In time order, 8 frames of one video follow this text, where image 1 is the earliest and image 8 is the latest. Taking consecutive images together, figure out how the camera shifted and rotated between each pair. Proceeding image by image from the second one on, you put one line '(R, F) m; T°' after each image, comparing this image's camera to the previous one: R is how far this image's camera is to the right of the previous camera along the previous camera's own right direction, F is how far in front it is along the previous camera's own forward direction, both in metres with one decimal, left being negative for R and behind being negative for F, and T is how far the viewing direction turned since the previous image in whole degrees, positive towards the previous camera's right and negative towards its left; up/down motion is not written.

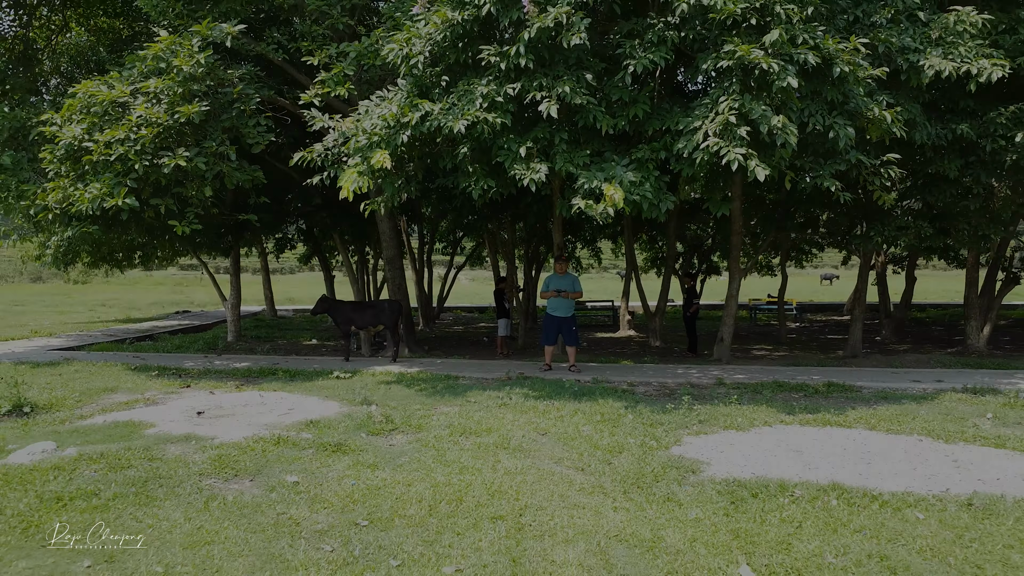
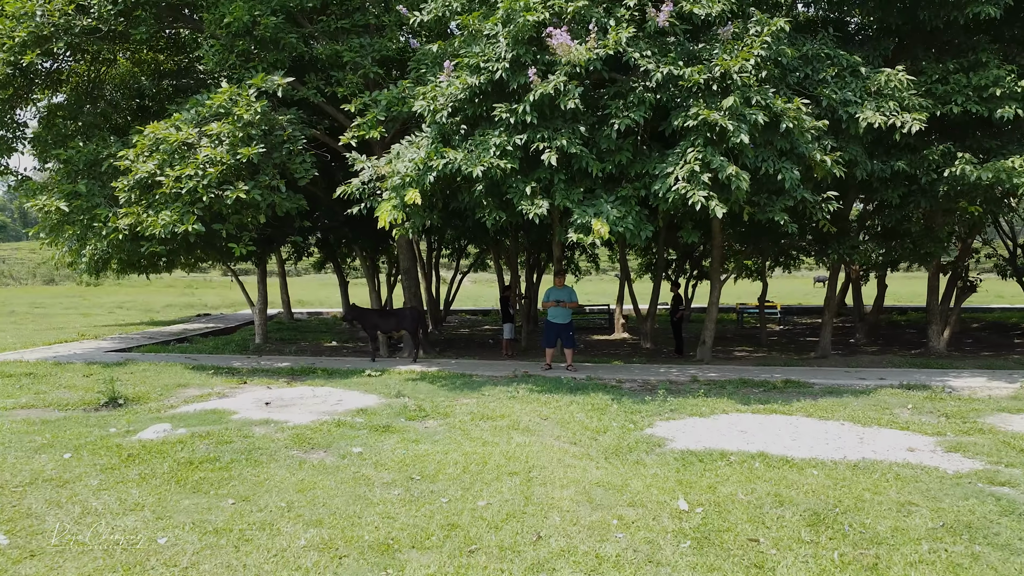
(-0.1, -1.1) m; 0°
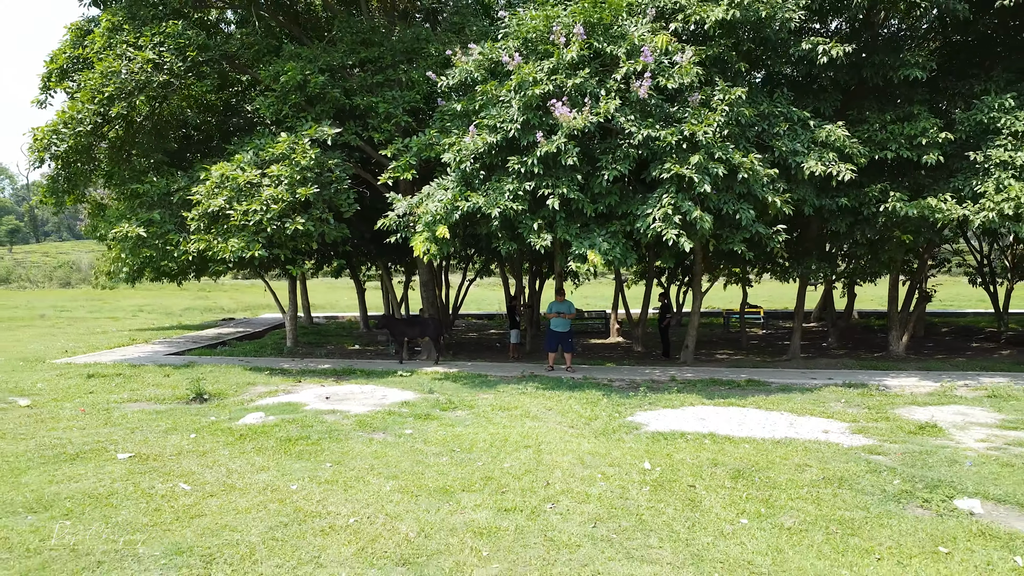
(-0.1, -1.5) m; 0°
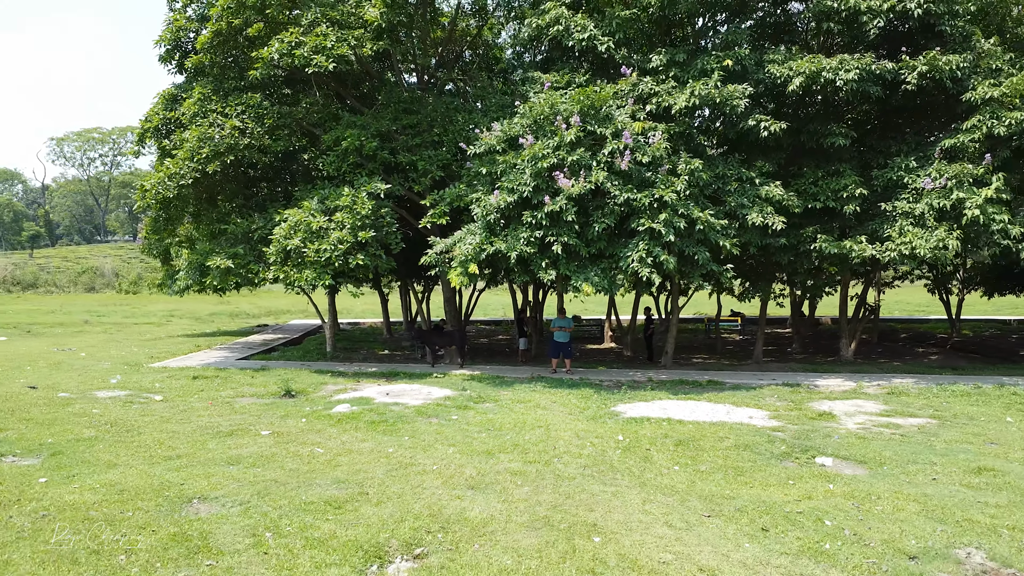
(-0.2, -2.5) m; 0°
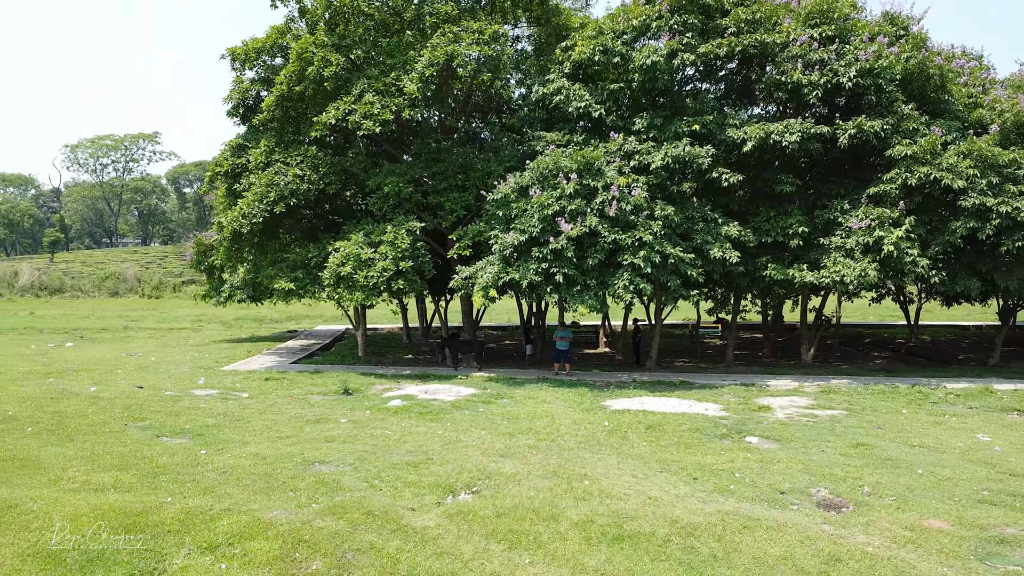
(-0.2, -2.7) m; 0°
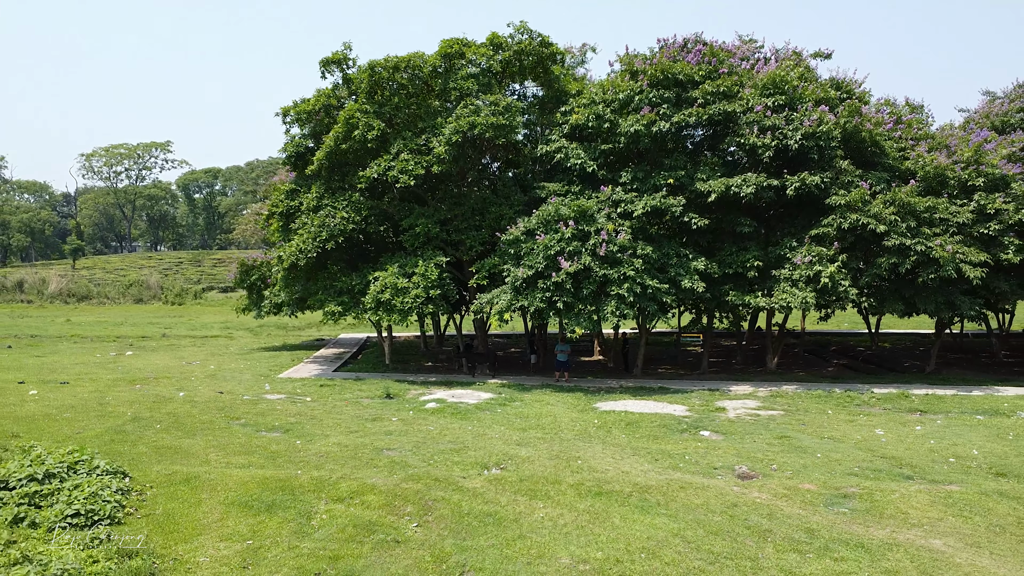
(-0.2, -3.1) m; 0°
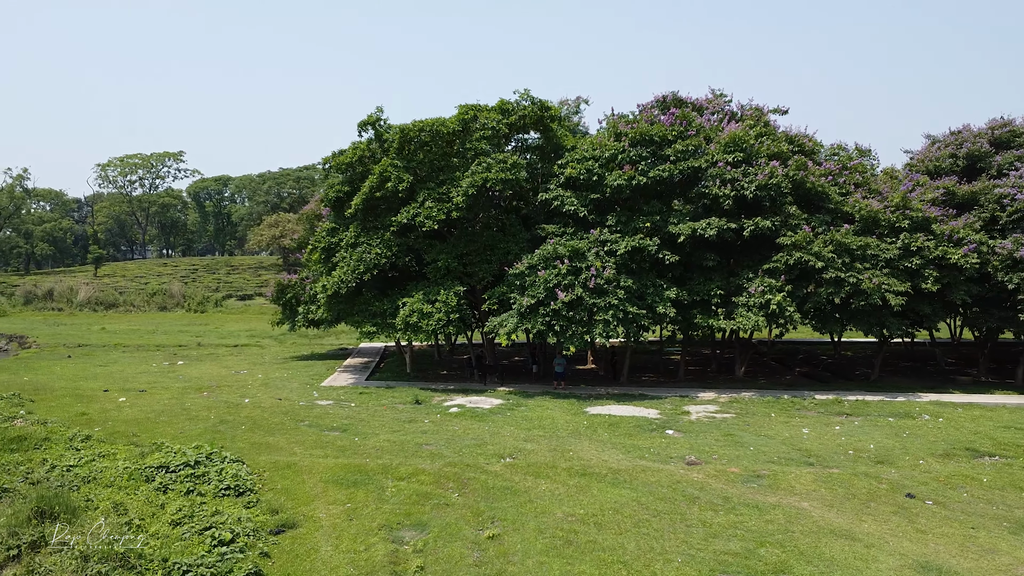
(-0.2, -3.6) m; 0°
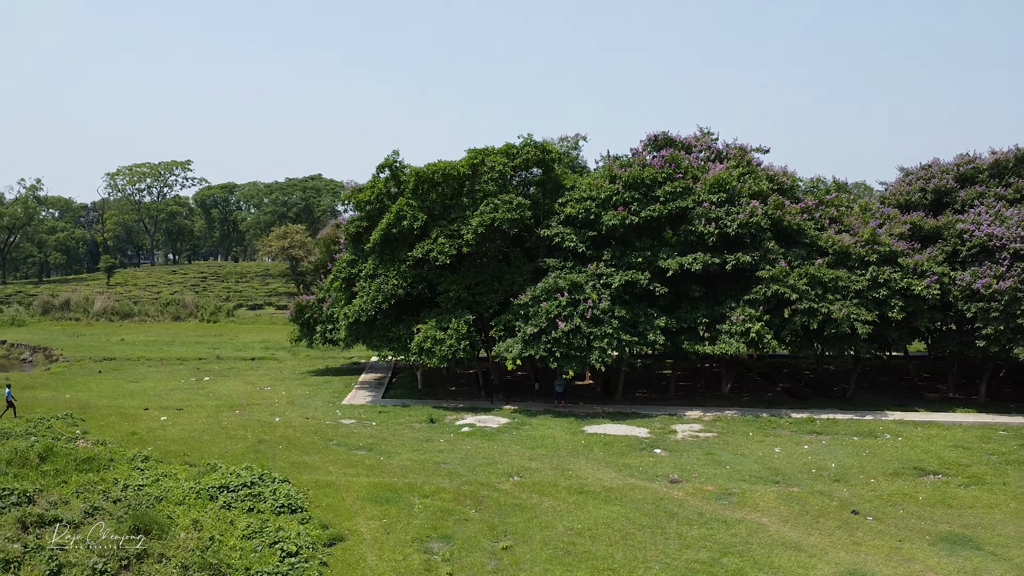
(-0.1, -2.1) m; 0°
